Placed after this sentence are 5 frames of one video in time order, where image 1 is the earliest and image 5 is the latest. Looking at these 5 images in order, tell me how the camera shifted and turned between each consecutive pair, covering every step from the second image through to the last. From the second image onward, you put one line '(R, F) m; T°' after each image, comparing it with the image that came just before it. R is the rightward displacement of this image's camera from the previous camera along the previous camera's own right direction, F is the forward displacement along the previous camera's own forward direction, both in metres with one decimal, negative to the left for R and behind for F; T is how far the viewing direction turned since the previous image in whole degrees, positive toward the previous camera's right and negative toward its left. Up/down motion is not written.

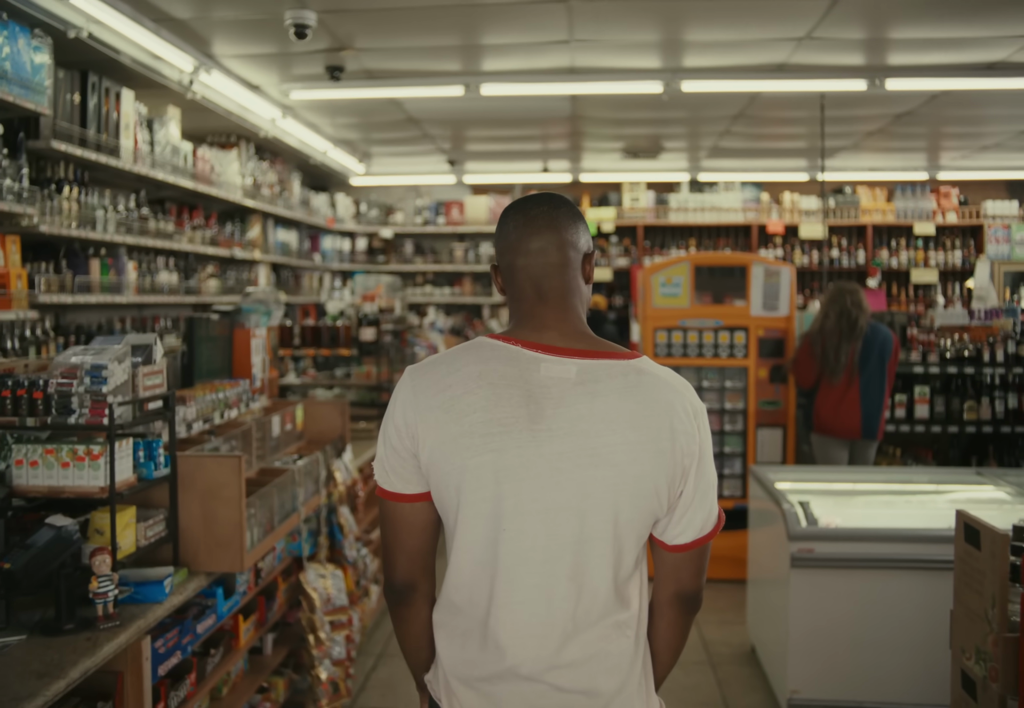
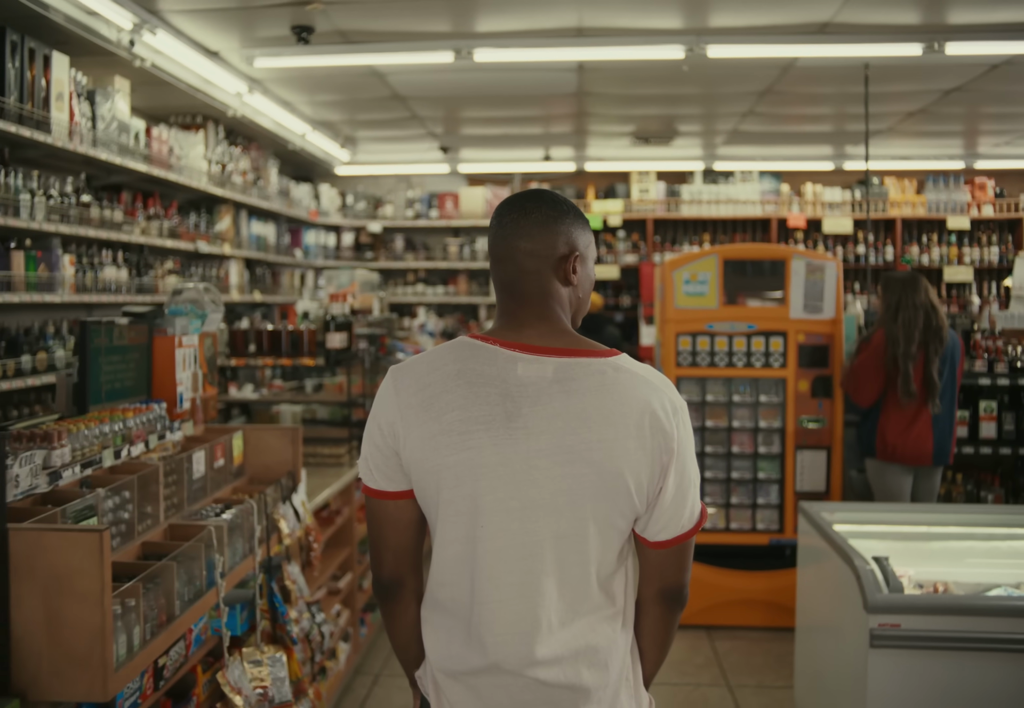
(0.0, +0.8) m; 0°
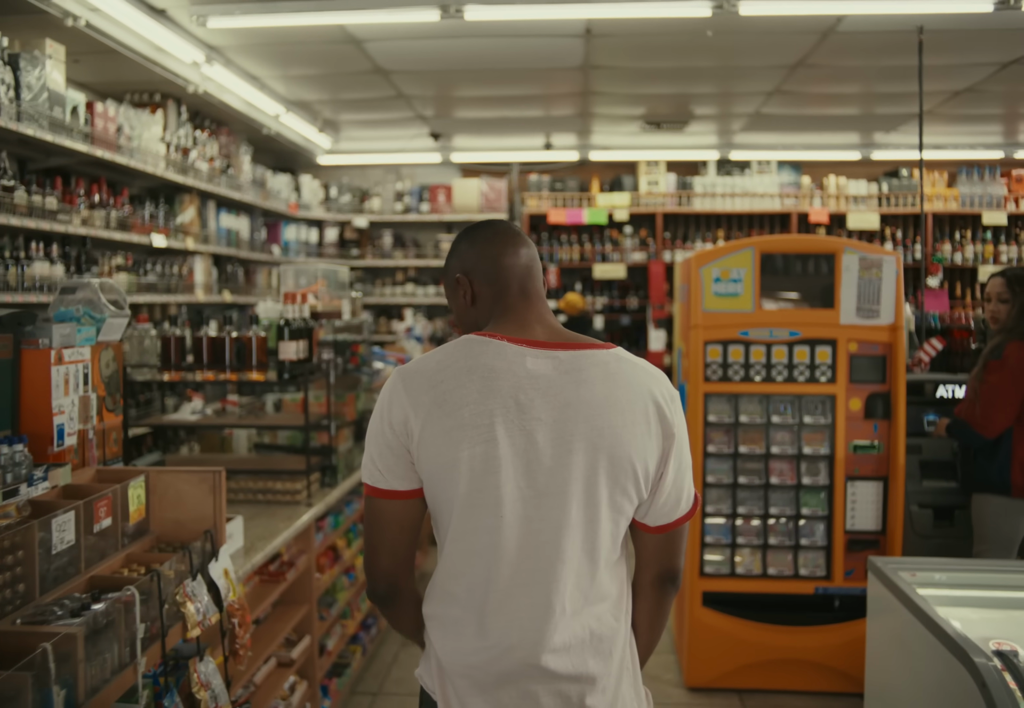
(0.0, +0.7) m; 0°
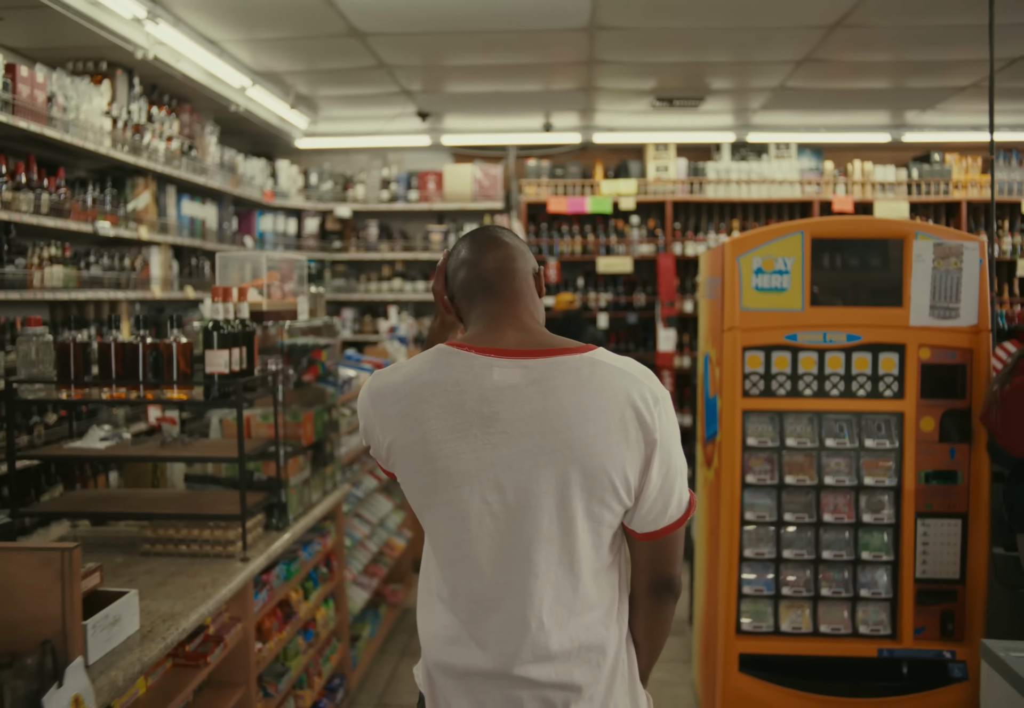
(0.0, +0.7) m; 0°
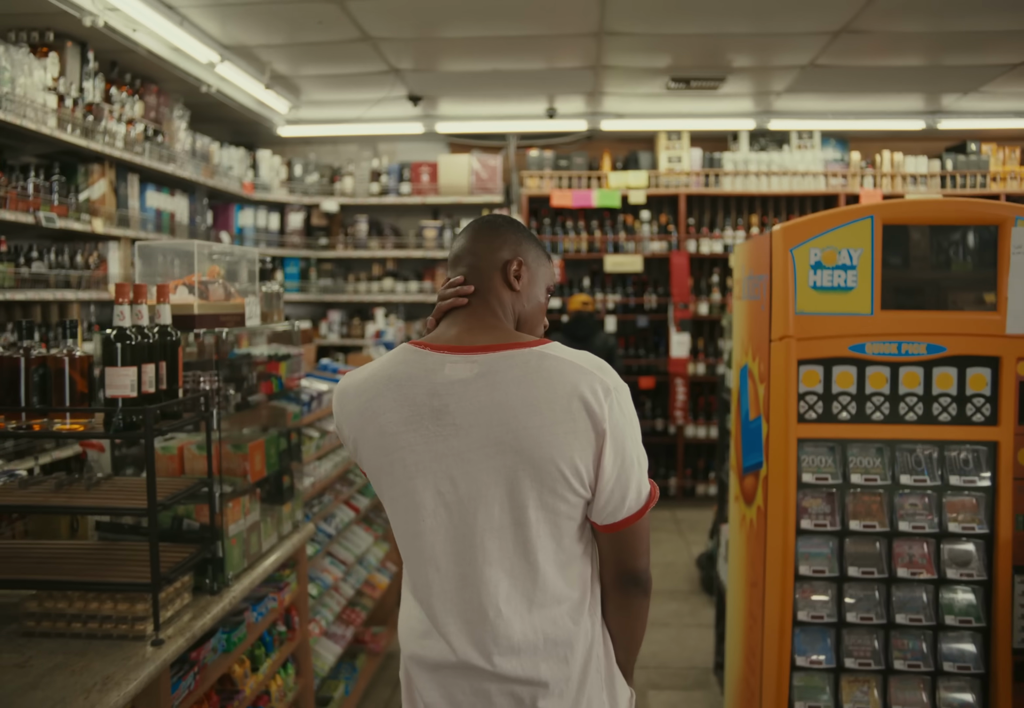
(0.0, +0.6) m; 0°
